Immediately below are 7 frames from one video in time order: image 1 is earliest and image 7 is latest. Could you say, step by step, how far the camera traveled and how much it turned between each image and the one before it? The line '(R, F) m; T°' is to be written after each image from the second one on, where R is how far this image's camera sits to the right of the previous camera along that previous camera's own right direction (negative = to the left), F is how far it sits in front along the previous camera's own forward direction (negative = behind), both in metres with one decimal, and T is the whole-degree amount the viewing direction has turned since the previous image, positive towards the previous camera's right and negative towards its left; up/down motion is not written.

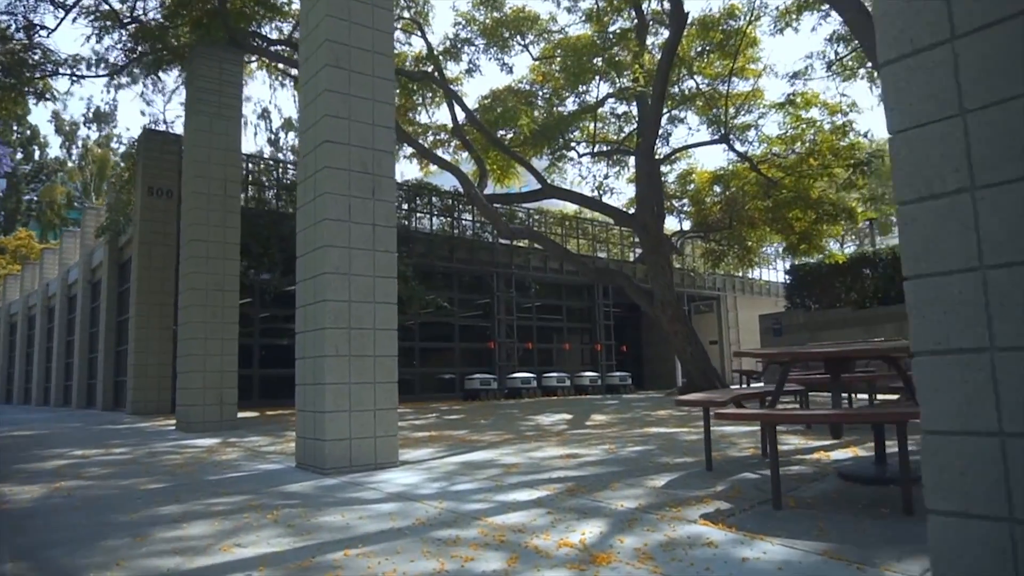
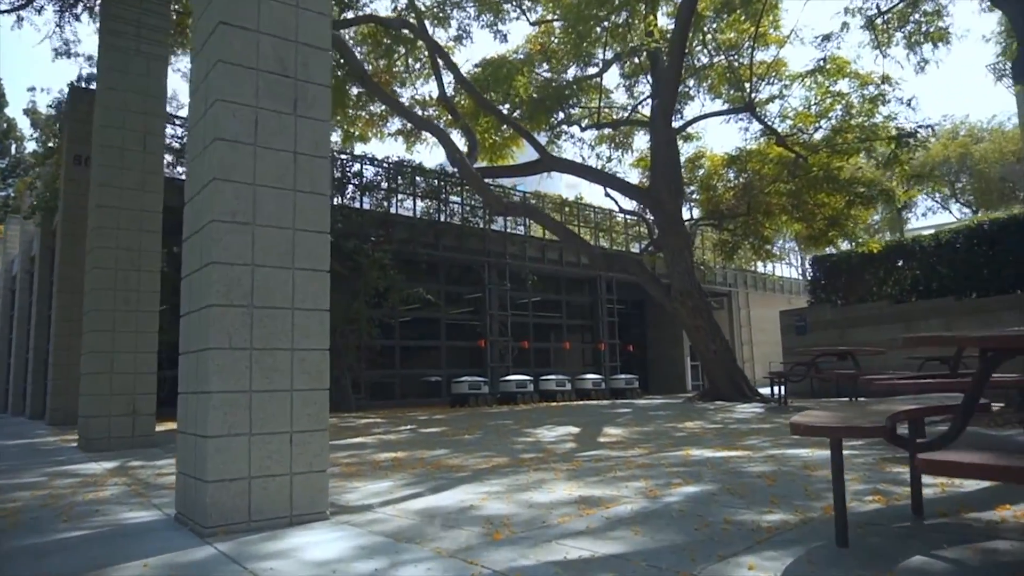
(+0.1, +3.3) m; +1°
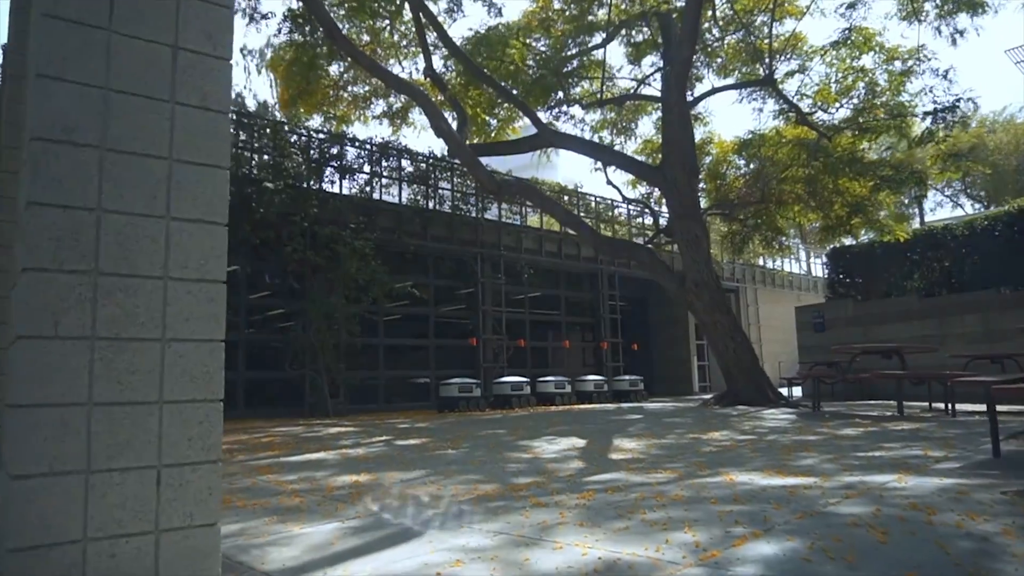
(+0.1, +2.1) m; 0°
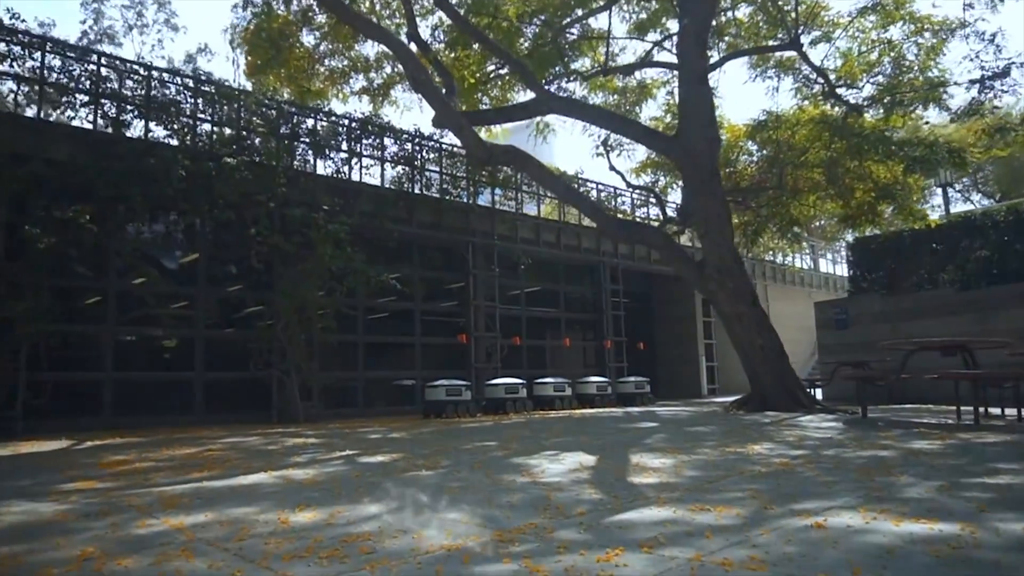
(+0.1, +2.3) m; +1°
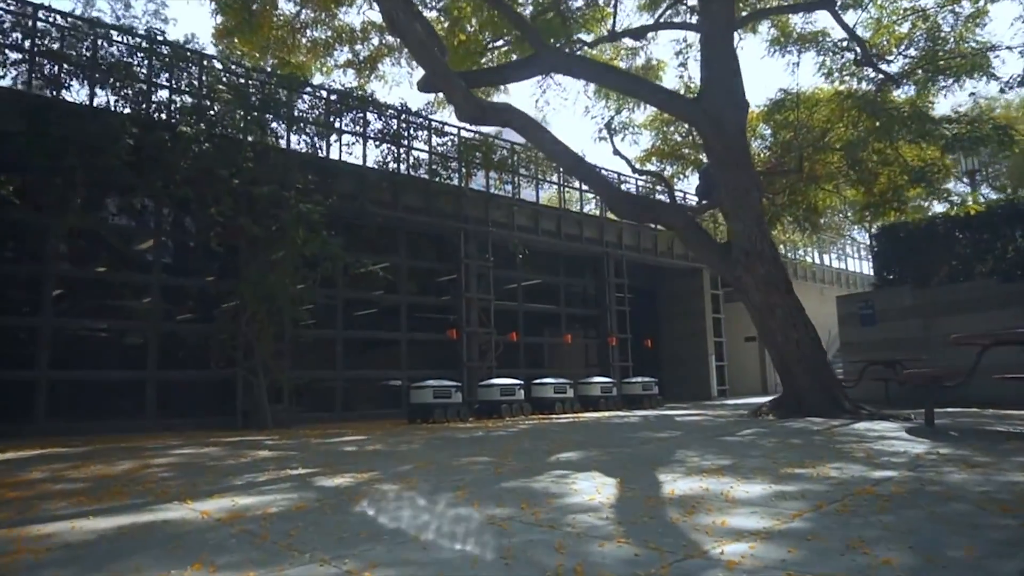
(0.0, +2.1) m; +1°
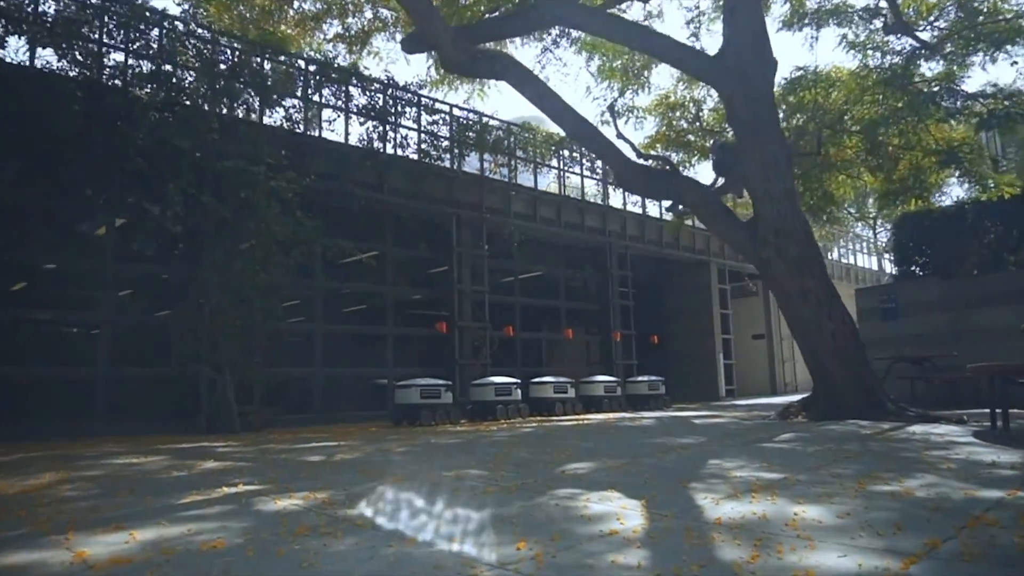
(0.0, +1.6) m; 0°
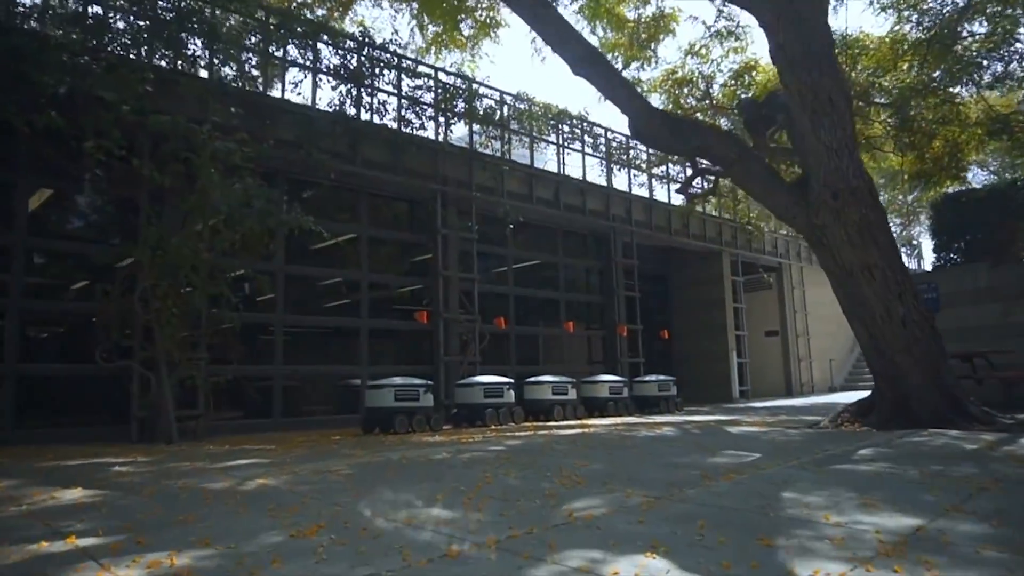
(+0.1, +2.3) m; 0°
